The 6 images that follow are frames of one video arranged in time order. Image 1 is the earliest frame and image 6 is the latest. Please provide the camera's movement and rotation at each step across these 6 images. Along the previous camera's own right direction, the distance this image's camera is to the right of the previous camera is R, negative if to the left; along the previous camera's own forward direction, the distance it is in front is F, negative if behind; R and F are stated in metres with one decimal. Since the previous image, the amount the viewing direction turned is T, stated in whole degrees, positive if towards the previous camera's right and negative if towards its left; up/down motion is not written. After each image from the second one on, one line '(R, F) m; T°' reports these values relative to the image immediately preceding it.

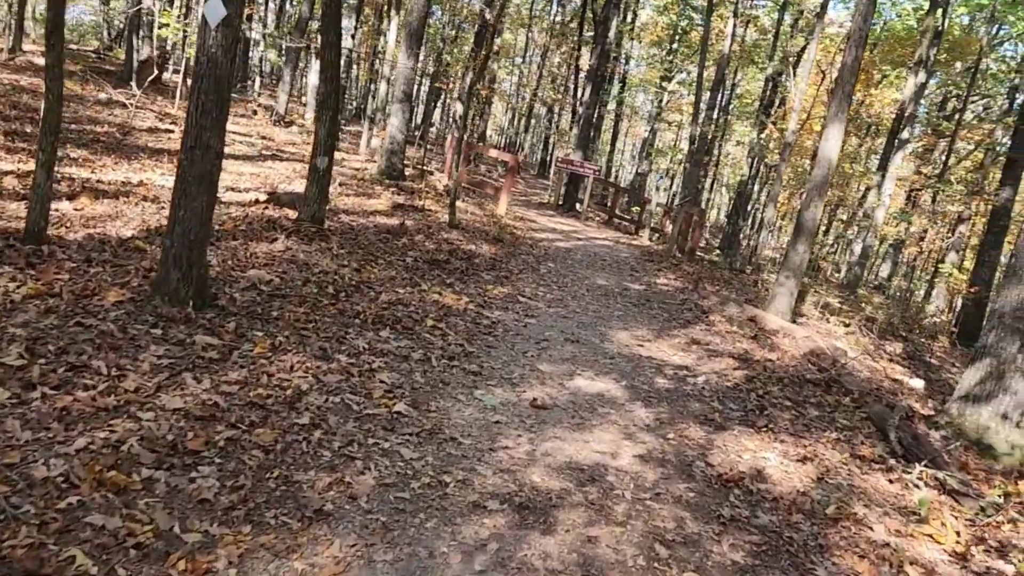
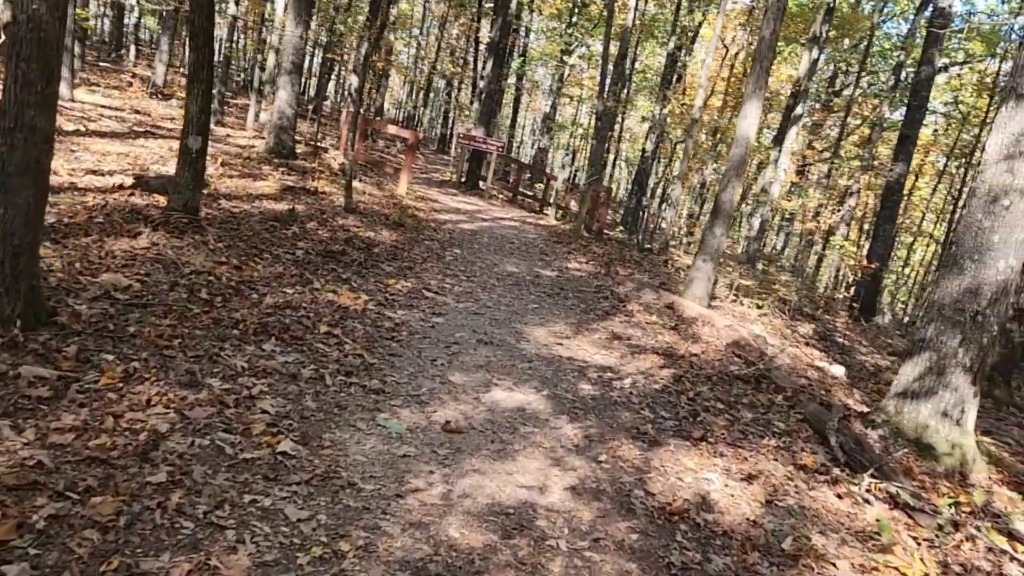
(0.0, +0.8) m; +7°
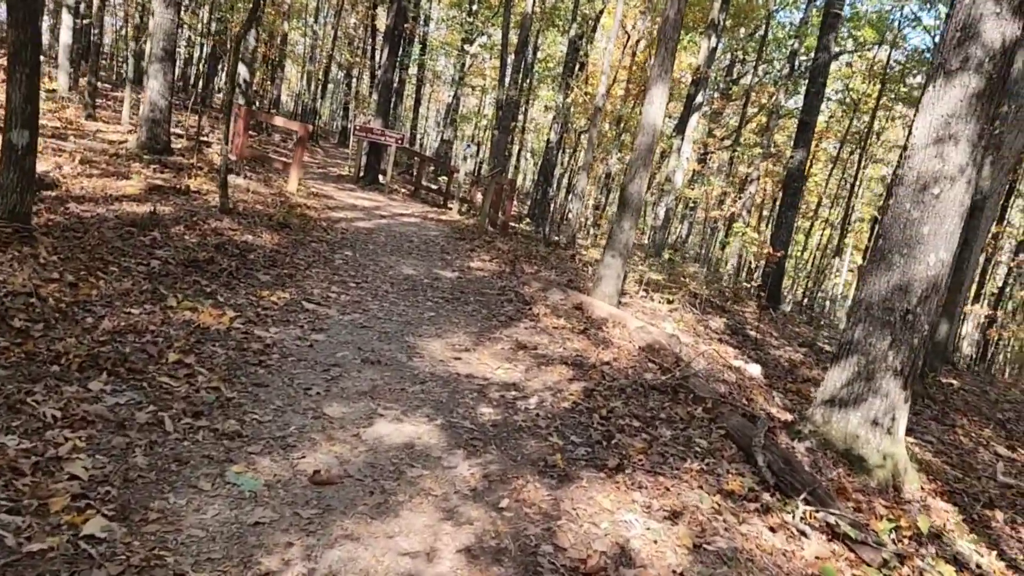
(+0.2, +0.7) m; +6°
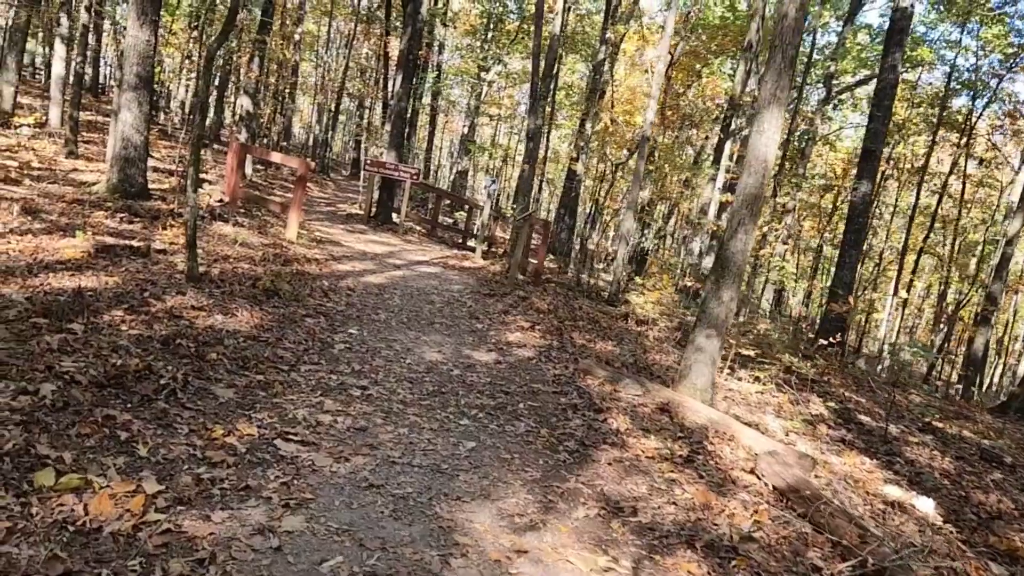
(-0.4, +2.4) m; -1°
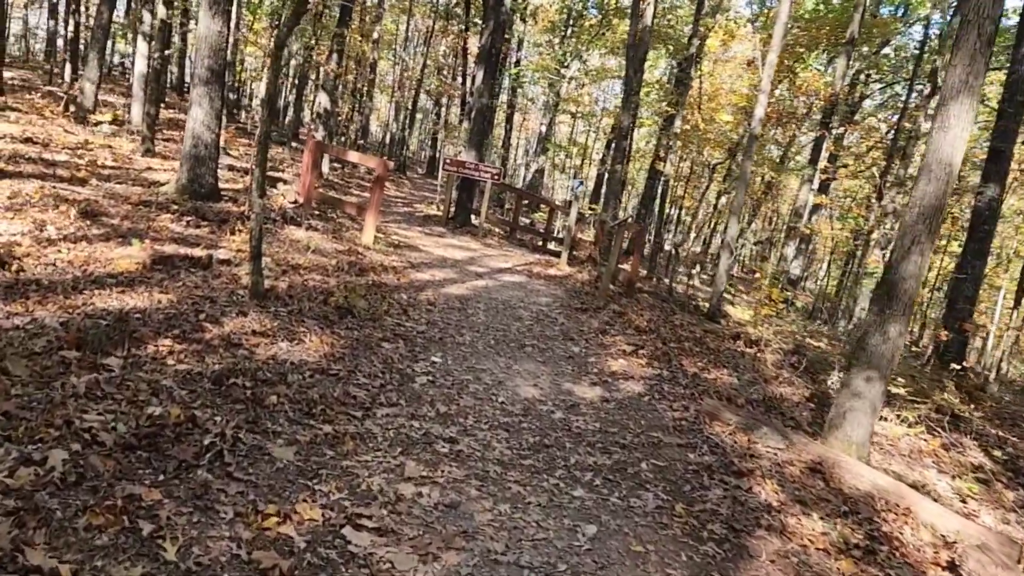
(-0.3, +1.1) m; -5°
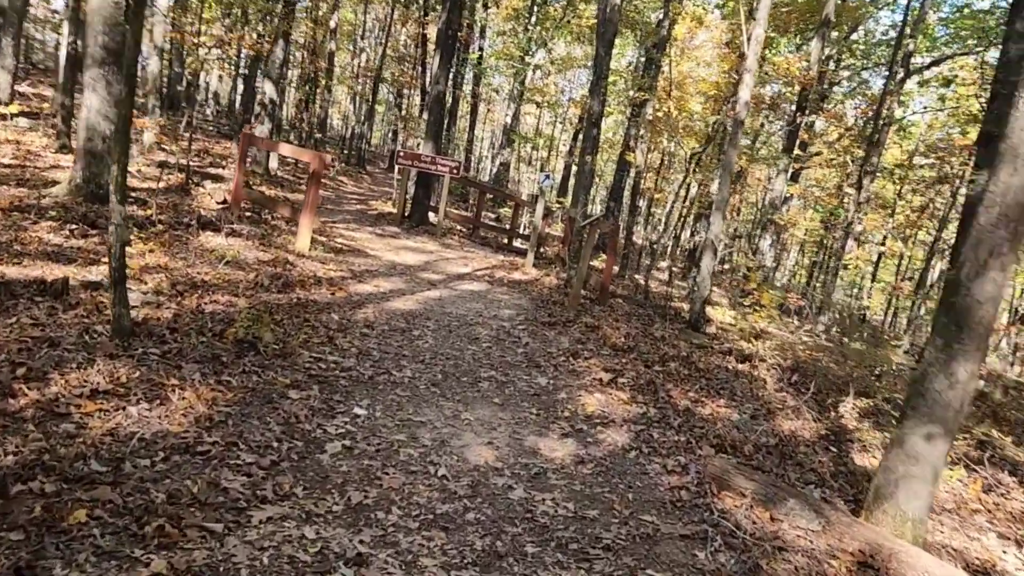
(+0.2, +1.5) m; +2°
